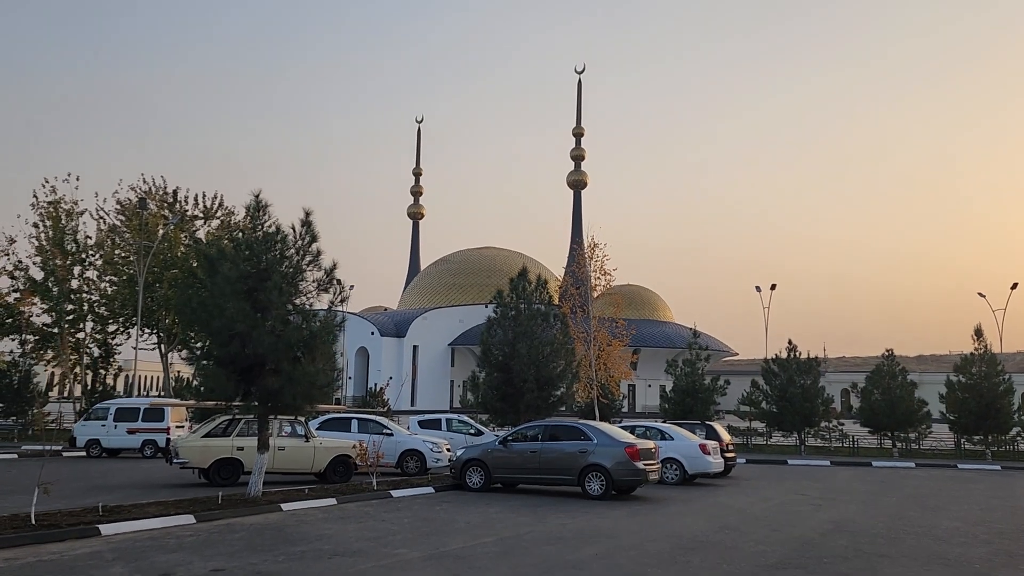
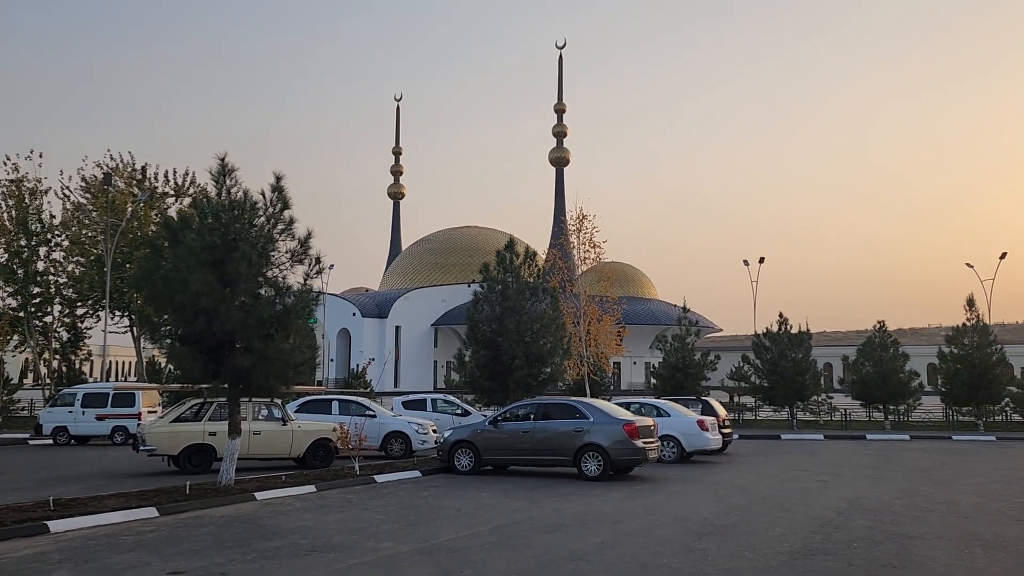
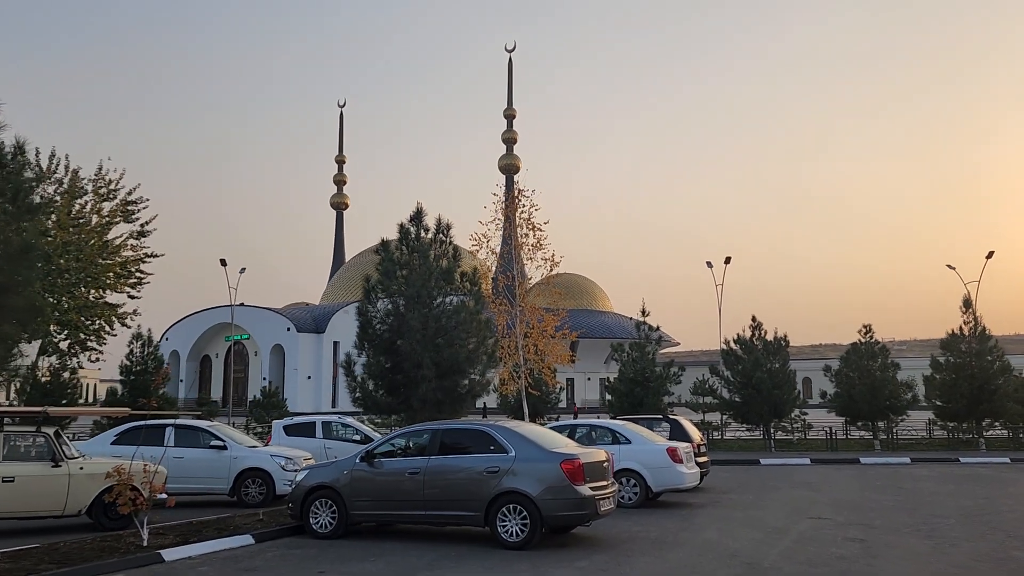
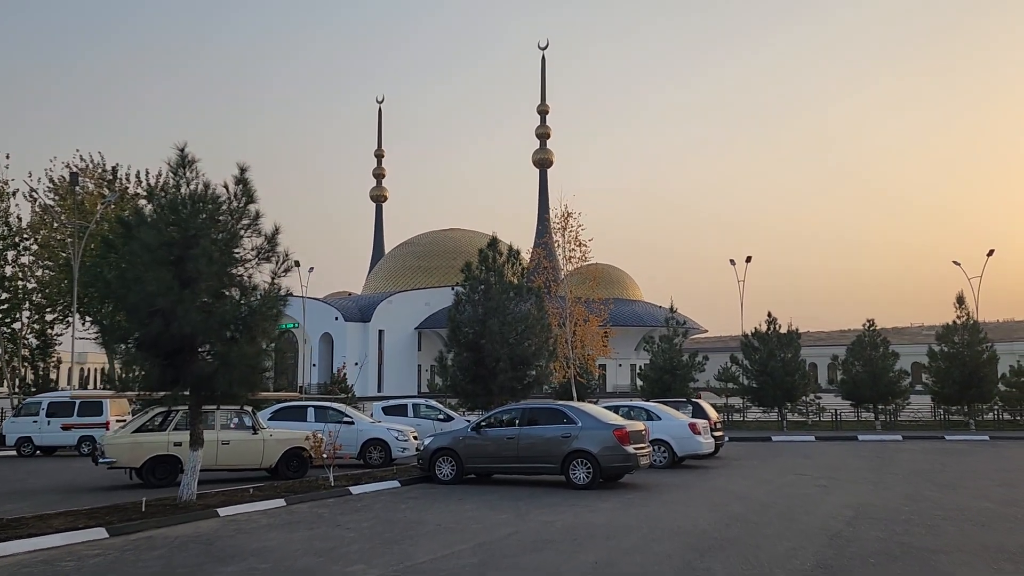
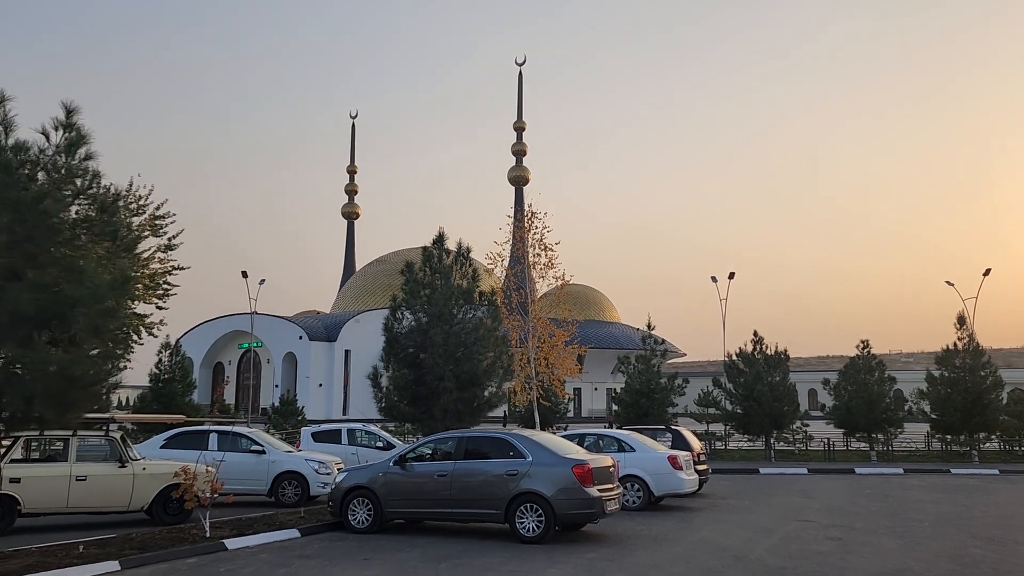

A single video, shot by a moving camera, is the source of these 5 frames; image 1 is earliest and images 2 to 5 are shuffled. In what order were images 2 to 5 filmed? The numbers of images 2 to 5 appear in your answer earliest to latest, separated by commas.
2, 4, 5, 3
